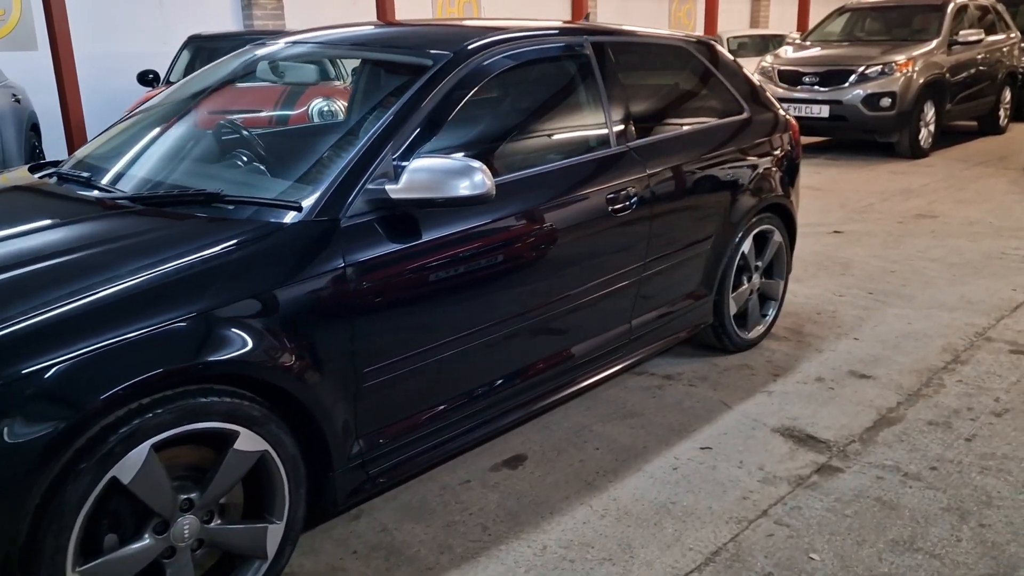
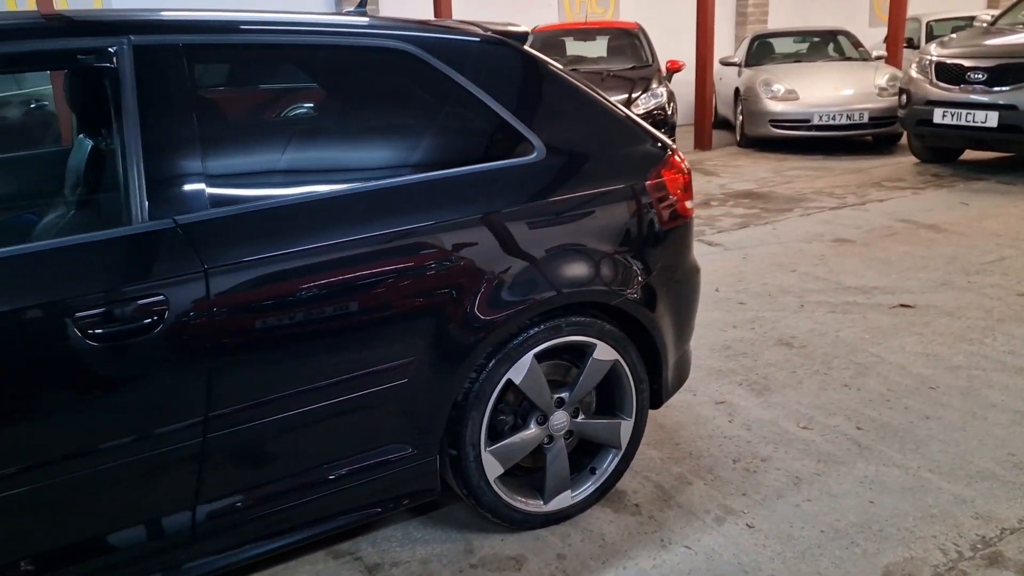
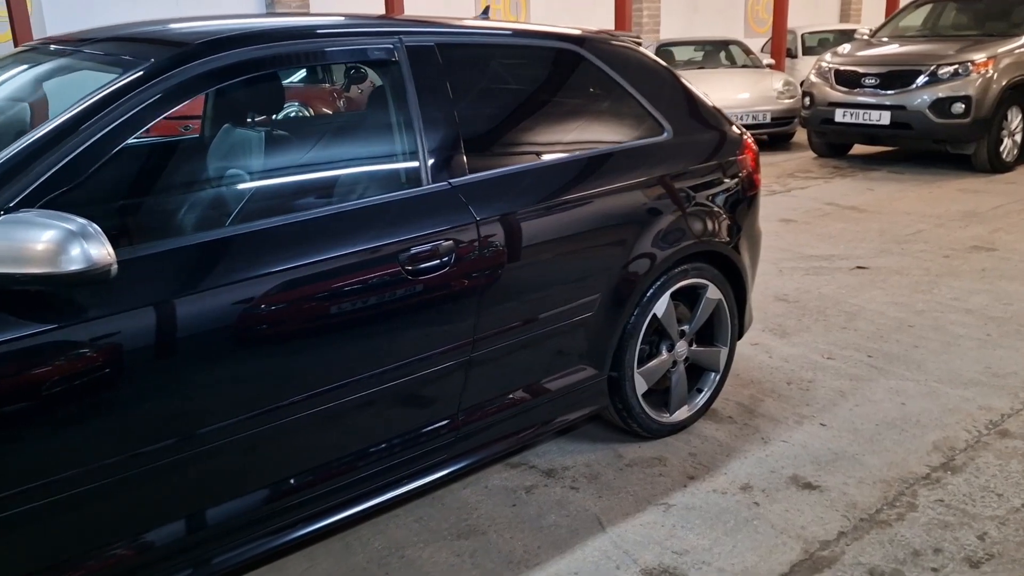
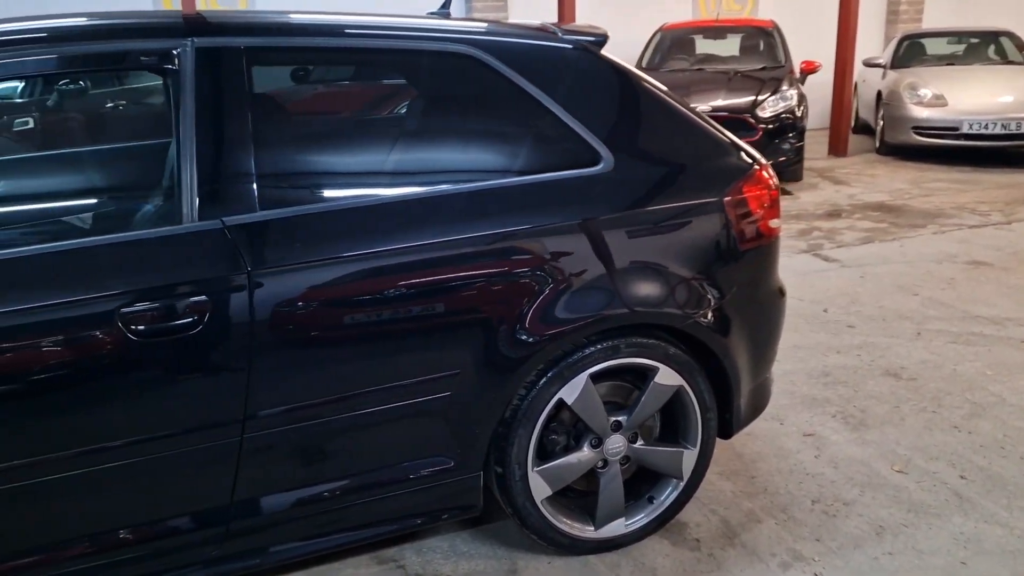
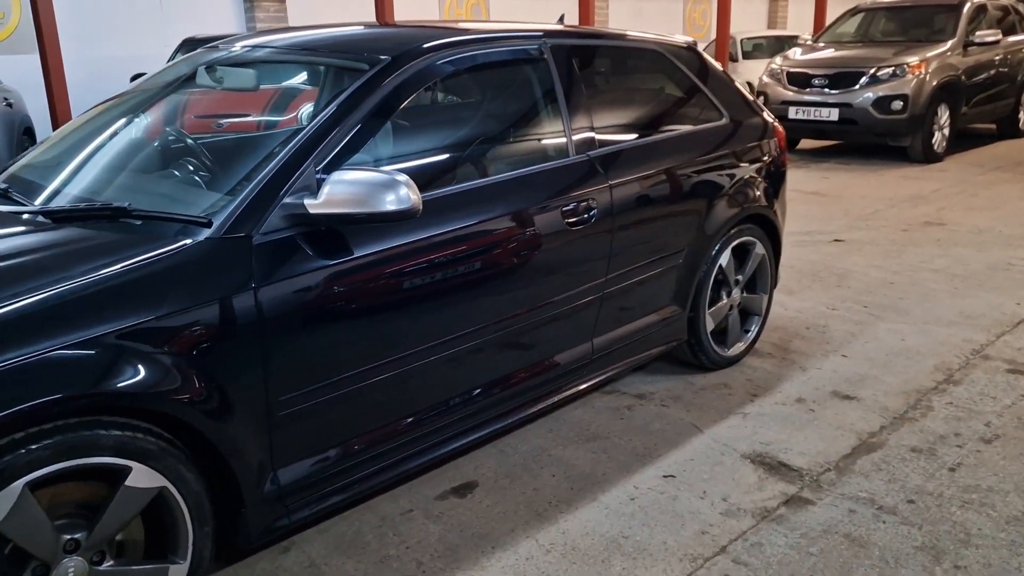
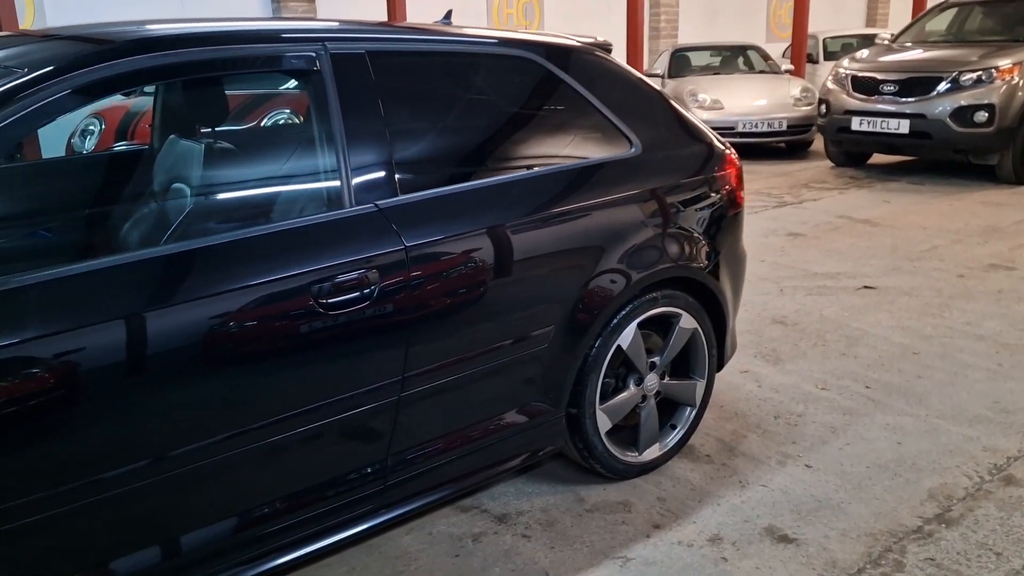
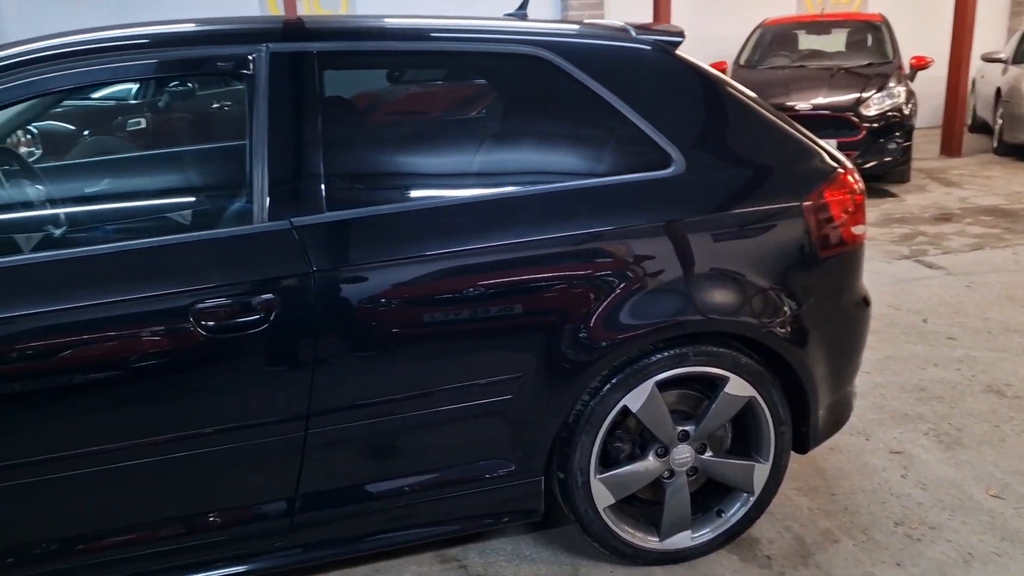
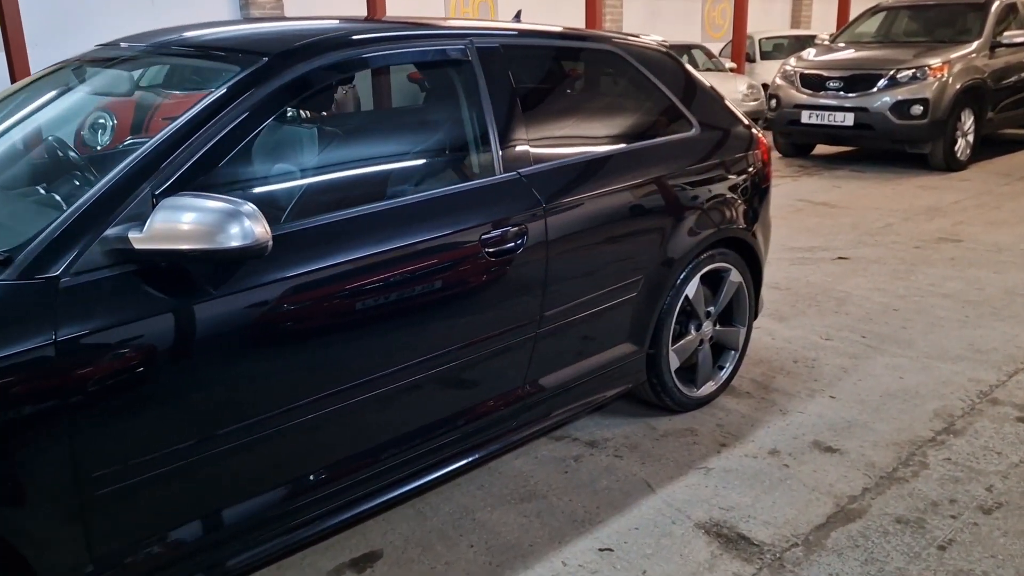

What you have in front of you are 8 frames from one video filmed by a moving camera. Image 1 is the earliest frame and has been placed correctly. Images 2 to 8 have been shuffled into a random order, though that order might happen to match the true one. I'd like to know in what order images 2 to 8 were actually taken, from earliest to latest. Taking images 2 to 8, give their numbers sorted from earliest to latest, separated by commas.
5, 8, 3, 6, 2, 4, 7
